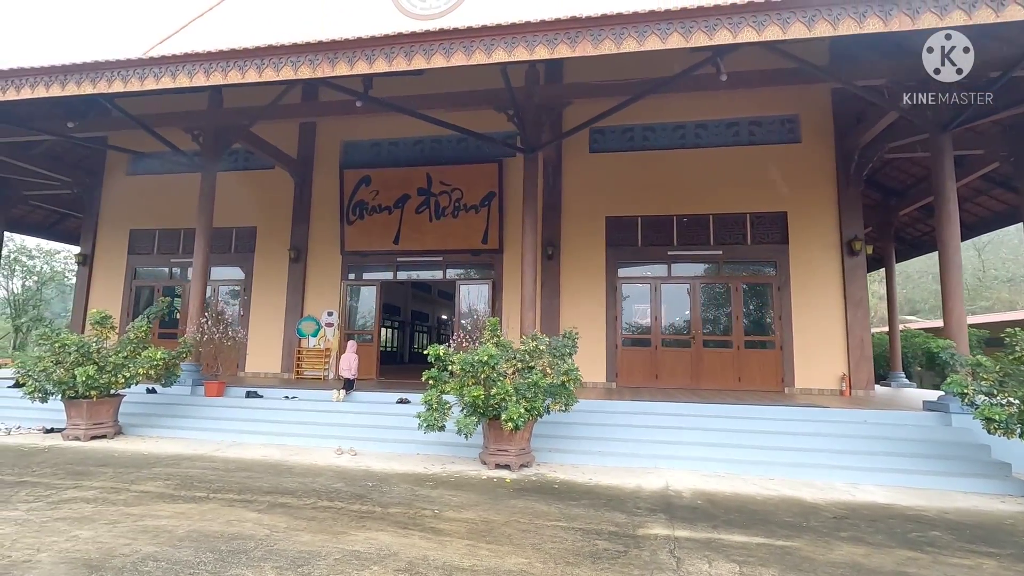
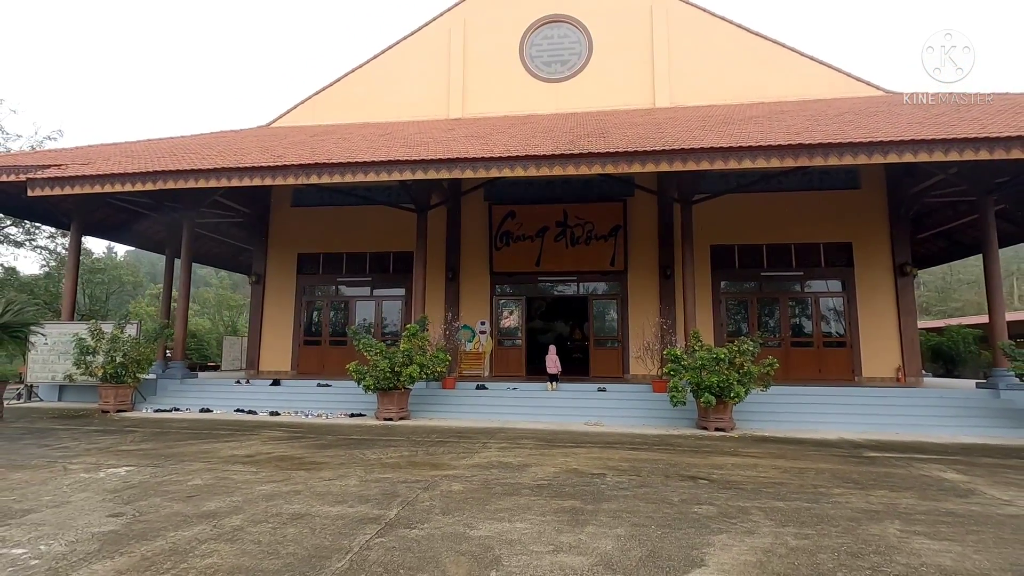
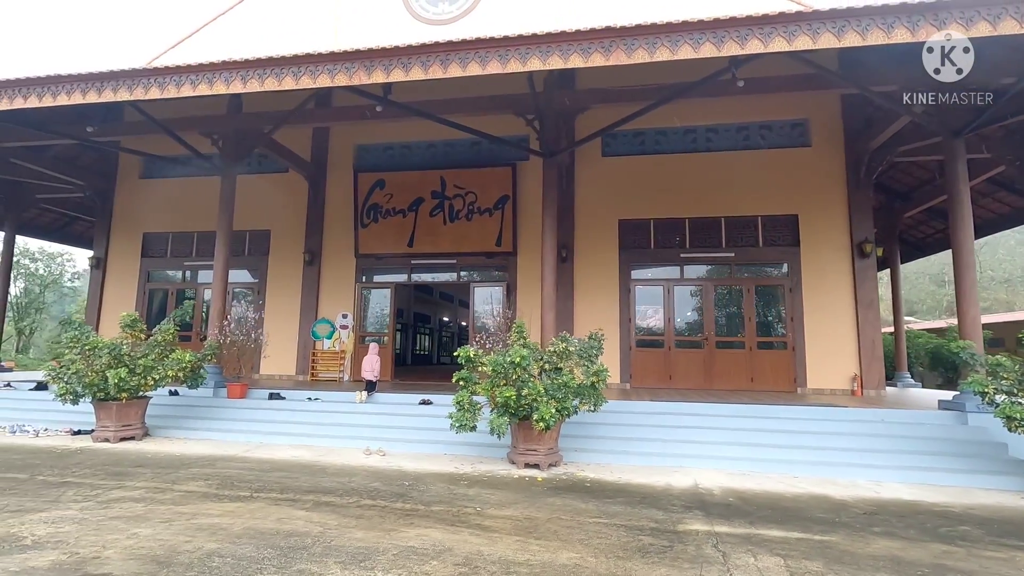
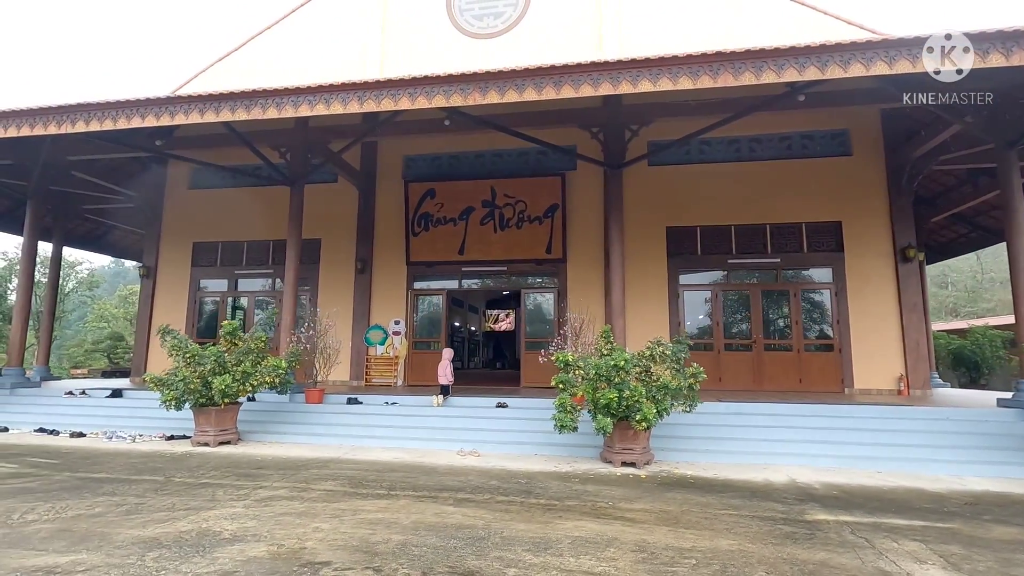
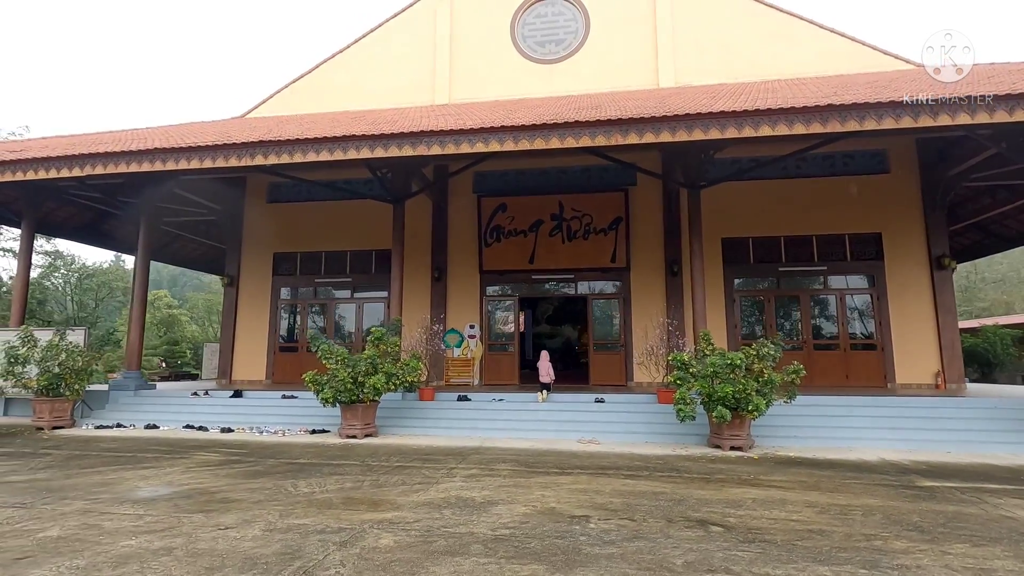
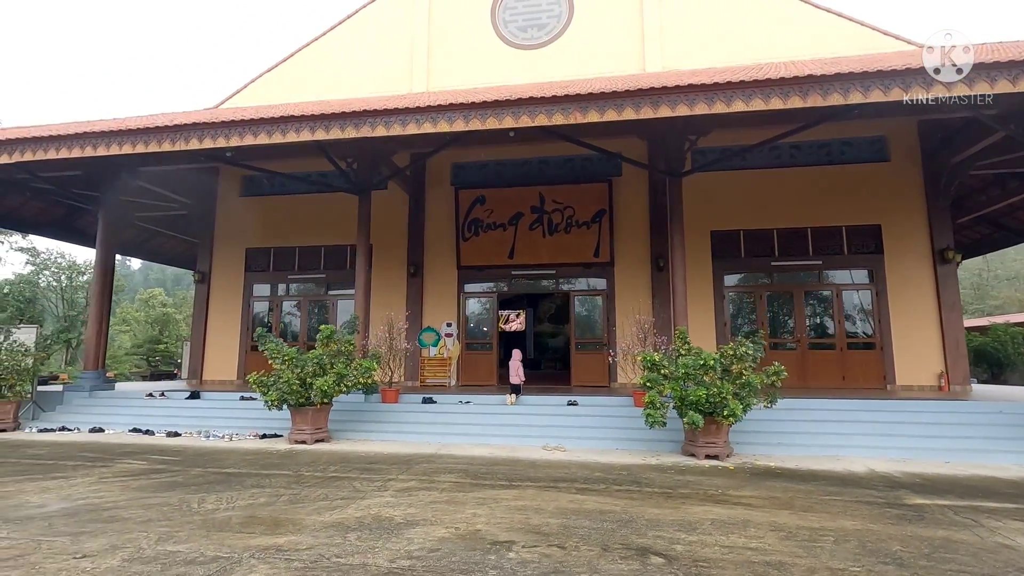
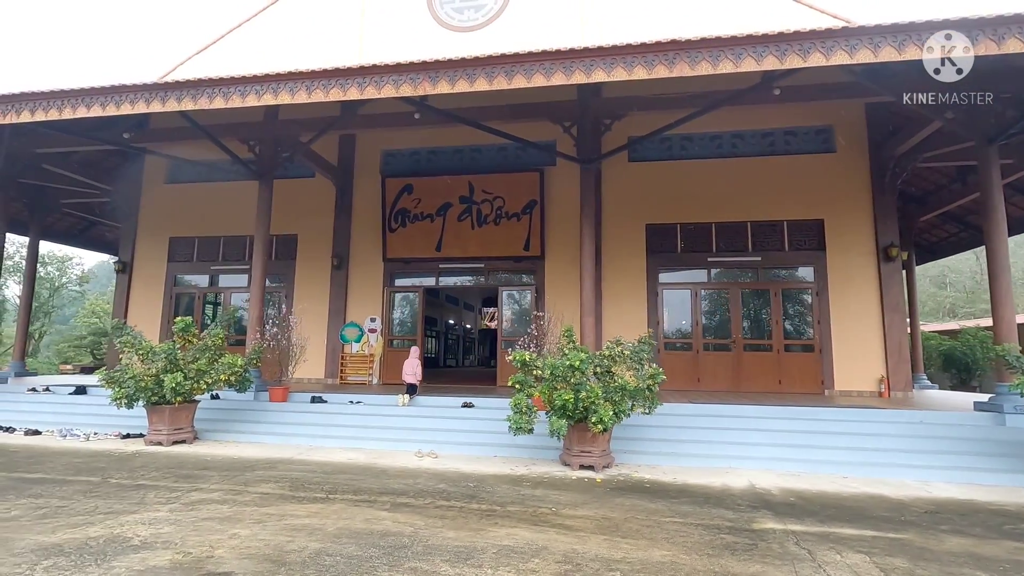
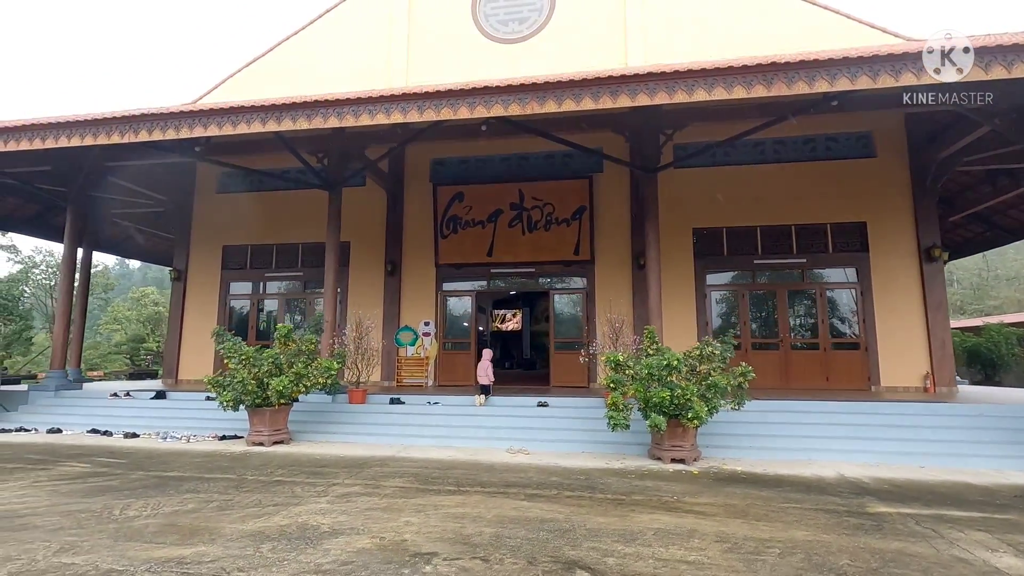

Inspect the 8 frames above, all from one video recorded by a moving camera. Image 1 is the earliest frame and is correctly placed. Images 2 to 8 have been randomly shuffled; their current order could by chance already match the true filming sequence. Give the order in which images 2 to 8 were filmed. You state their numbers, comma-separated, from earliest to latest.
3, 7, 4, 8, 6, 5, 2
